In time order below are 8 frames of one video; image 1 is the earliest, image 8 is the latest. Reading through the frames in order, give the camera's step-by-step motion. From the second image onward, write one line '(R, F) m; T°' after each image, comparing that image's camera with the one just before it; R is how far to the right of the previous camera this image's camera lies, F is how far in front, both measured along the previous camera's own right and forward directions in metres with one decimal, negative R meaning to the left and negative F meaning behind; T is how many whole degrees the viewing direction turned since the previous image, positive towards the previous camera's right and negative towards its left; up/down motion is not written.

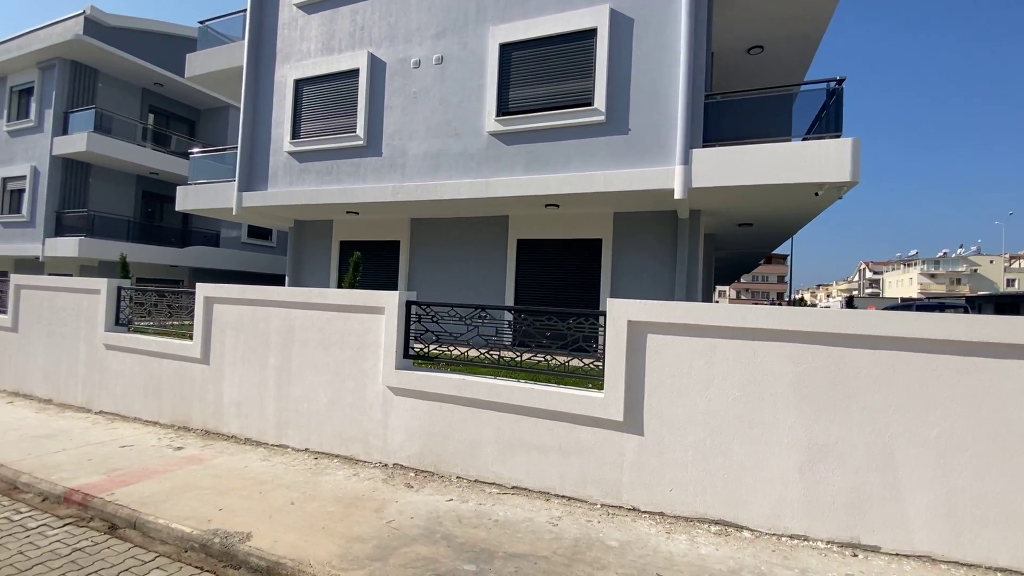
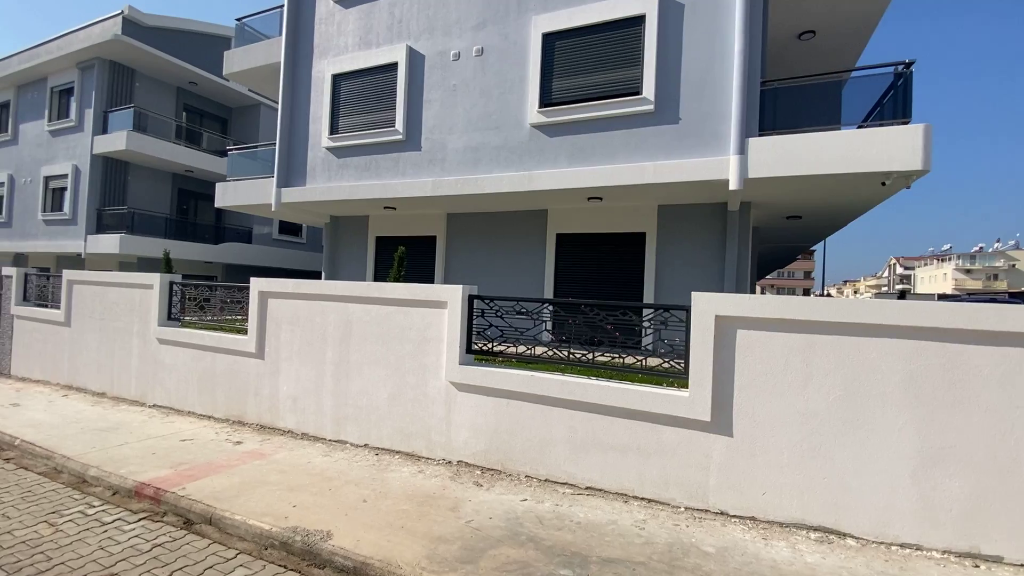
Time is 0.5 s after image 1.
(-0.5, +0.1) m; -2°
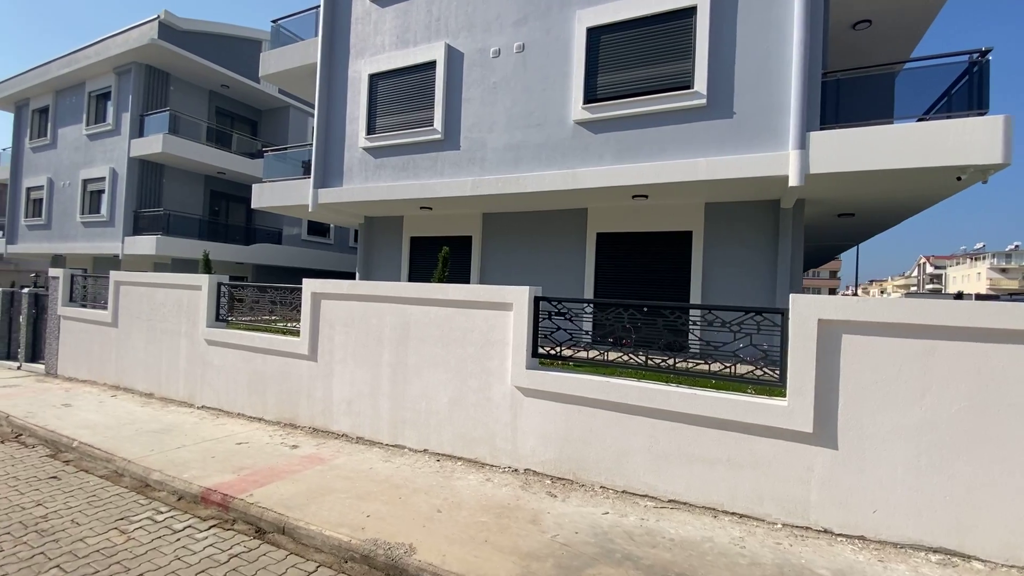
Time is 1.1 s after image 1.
(-0.5, +0.2) m; -2°
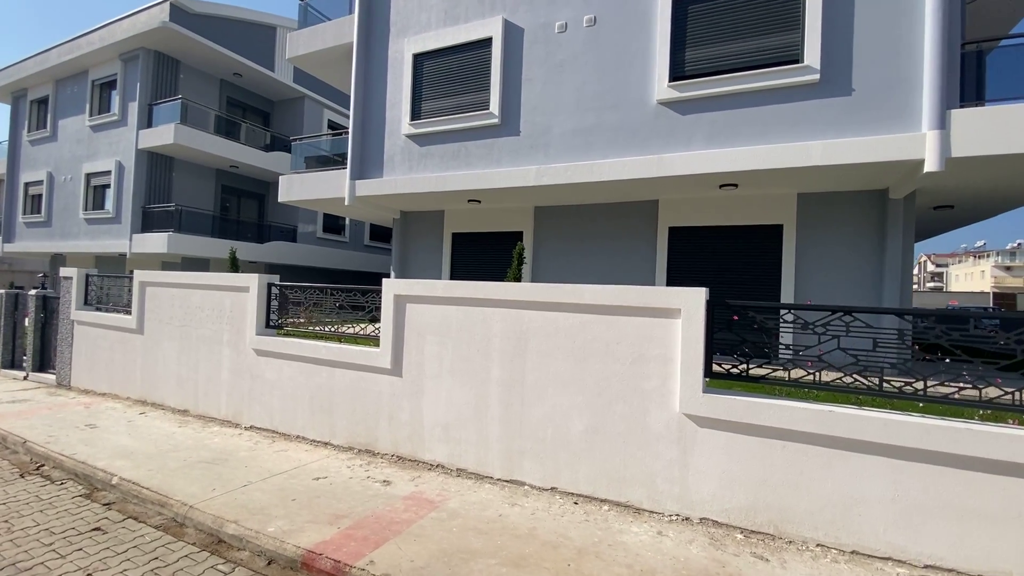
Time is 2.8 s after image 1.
(-1.3, +0.9) m; +1°
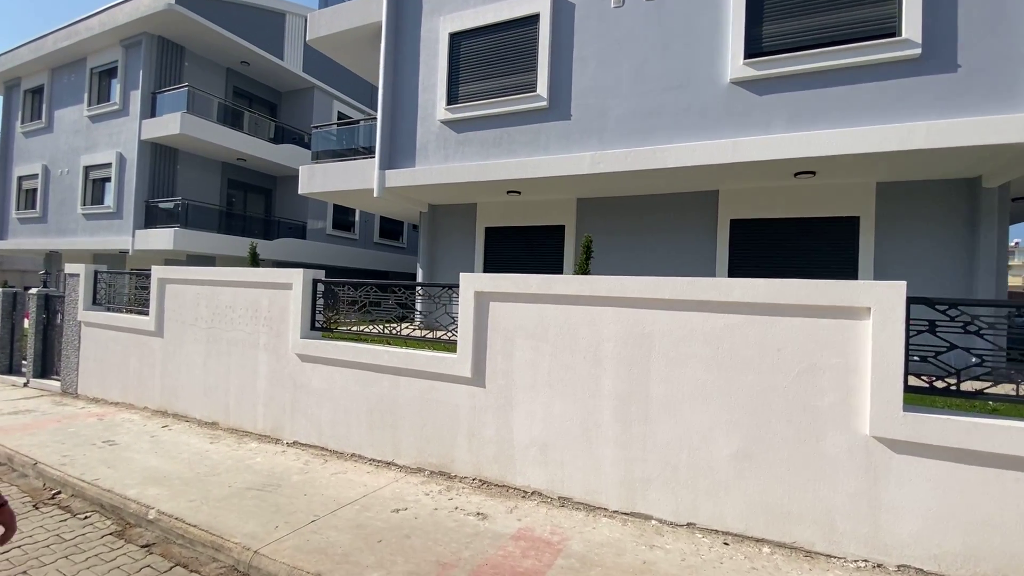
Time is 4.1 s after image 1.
(-1.0, +0.7) m; +1°
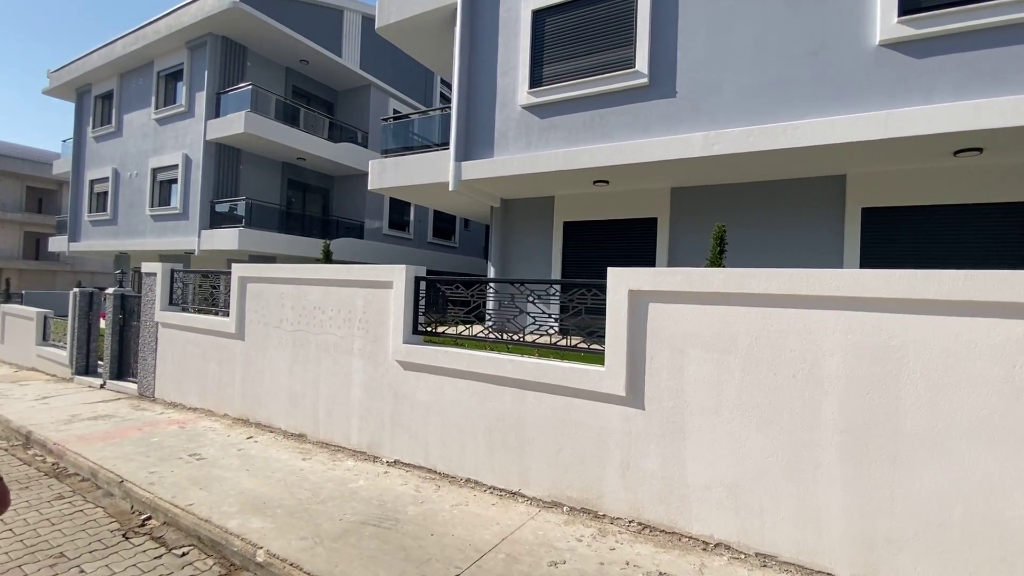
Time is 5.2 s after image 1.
(-0.9, +0.7) m; -4°
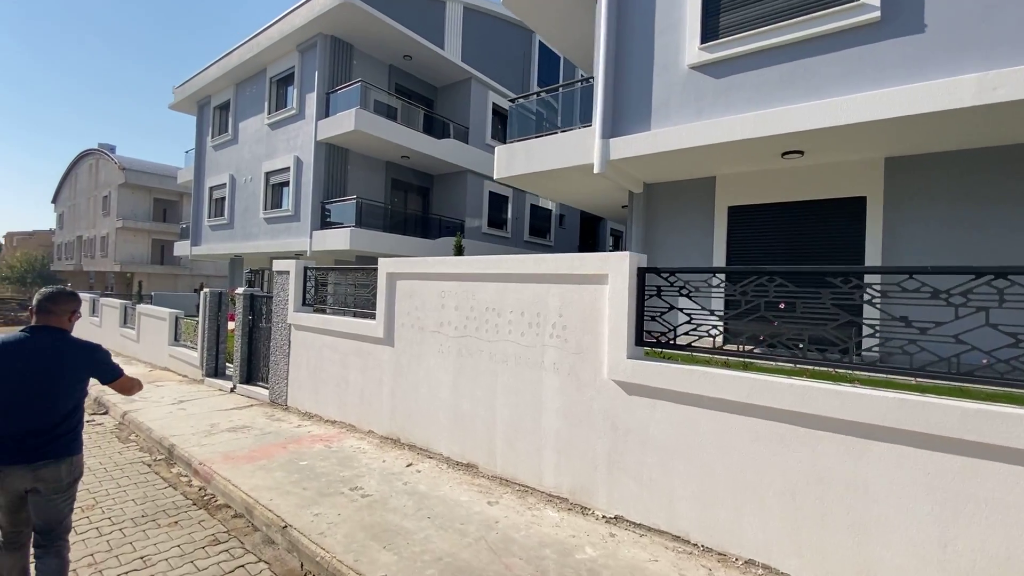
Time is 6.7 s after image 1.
(-1.4, +1.1) m; -8°
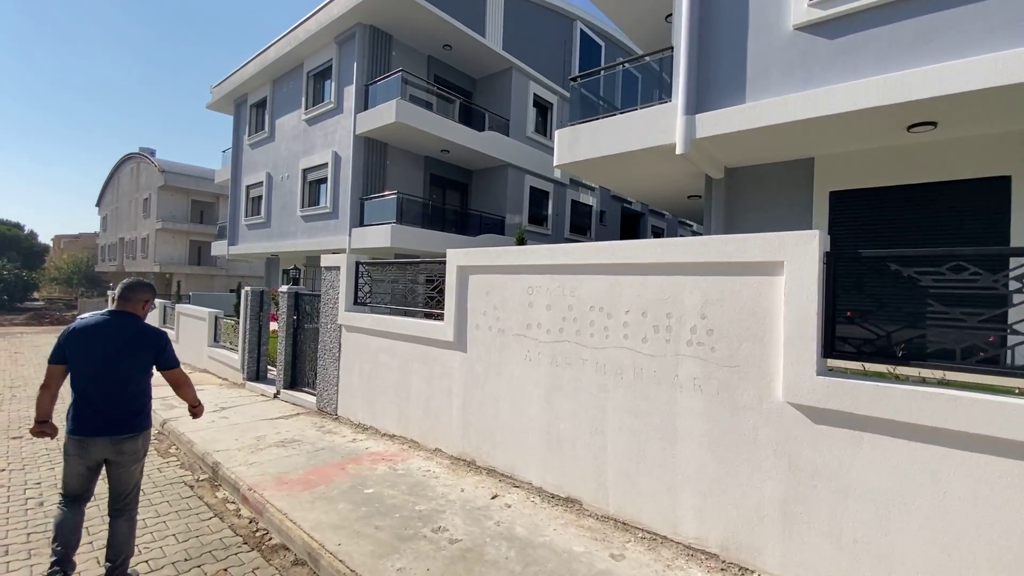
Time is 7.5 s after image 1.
(-0.7, +0.8) m; -3°
